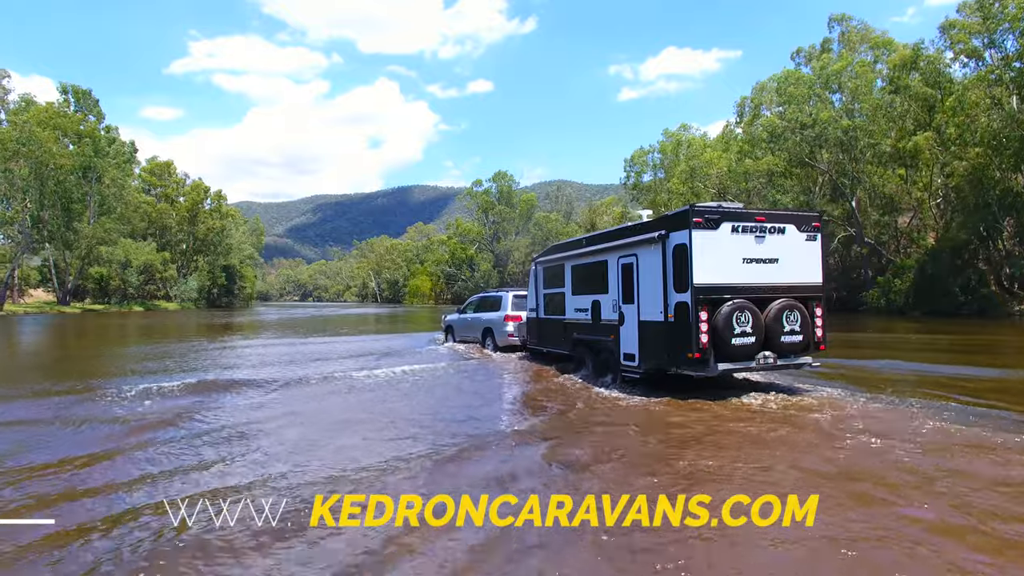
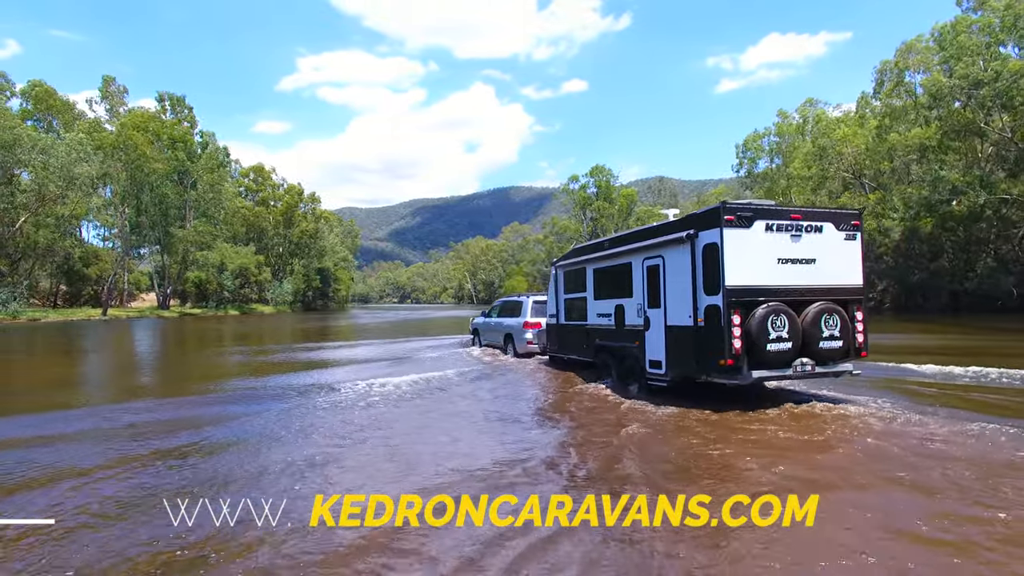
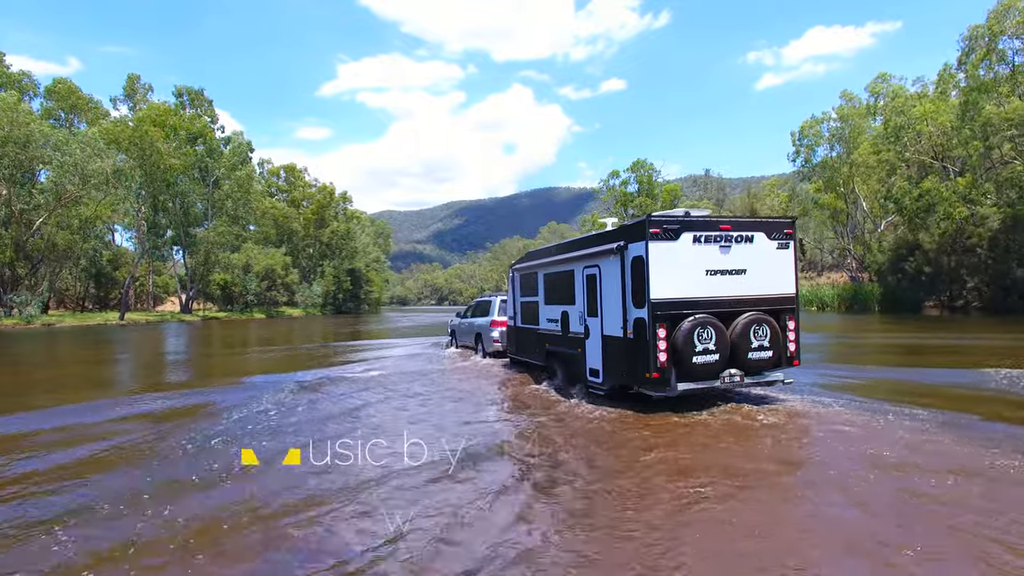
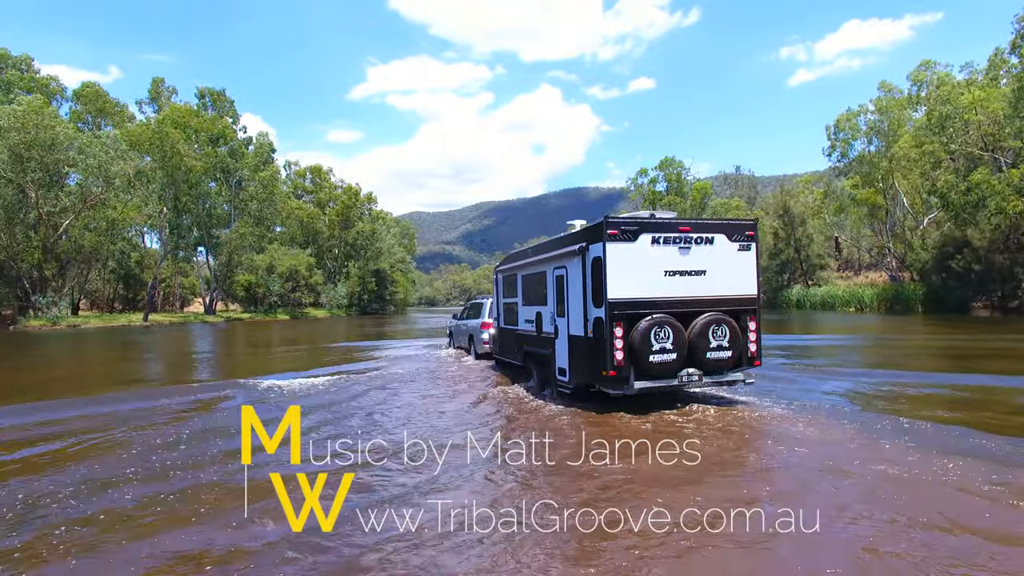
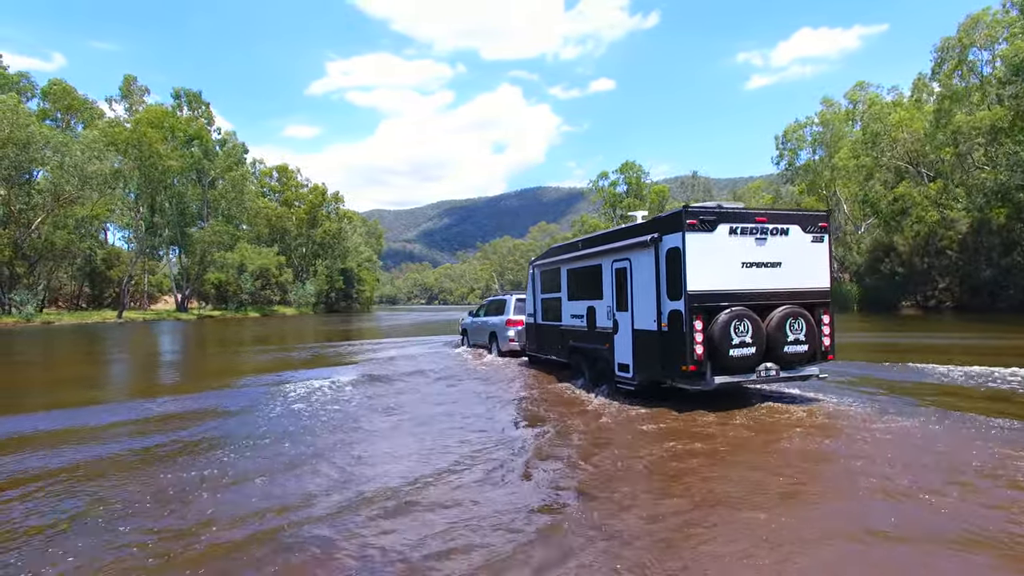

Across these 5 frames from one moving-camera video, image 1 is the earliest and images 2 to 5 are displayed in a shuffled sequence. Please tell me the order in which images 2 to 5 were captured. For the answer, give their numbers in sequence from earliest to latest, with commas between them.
2, 5, 3, 4
